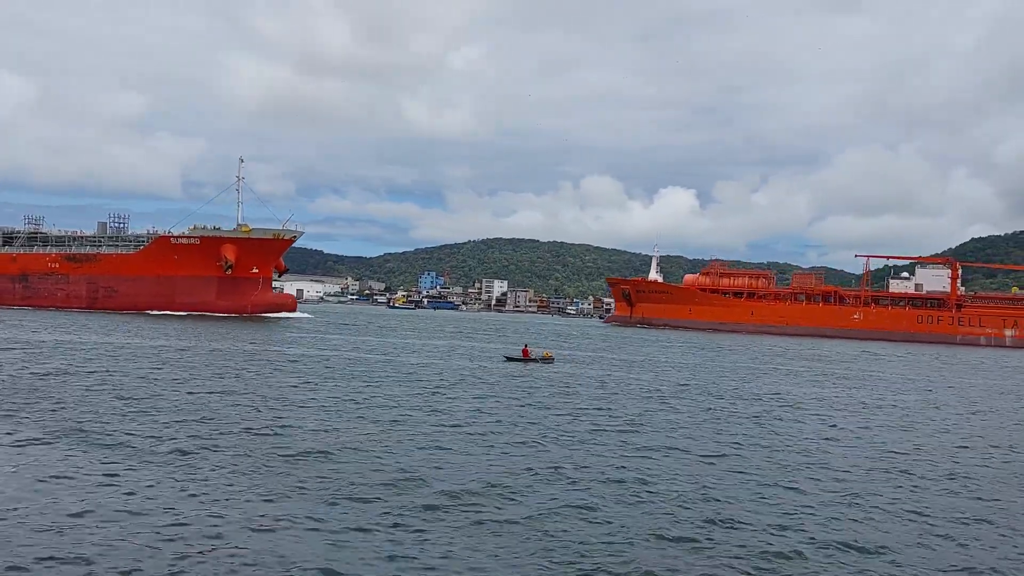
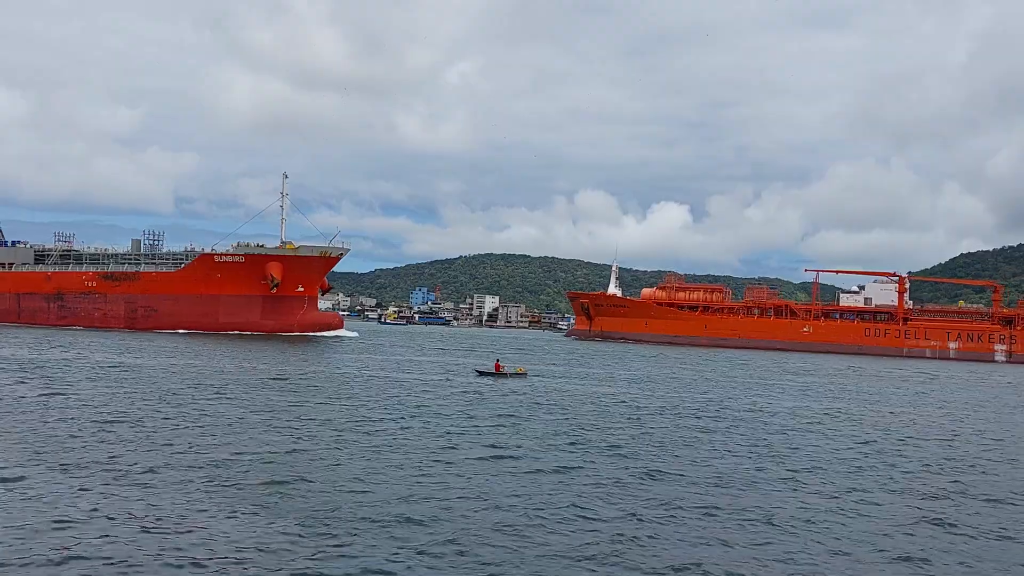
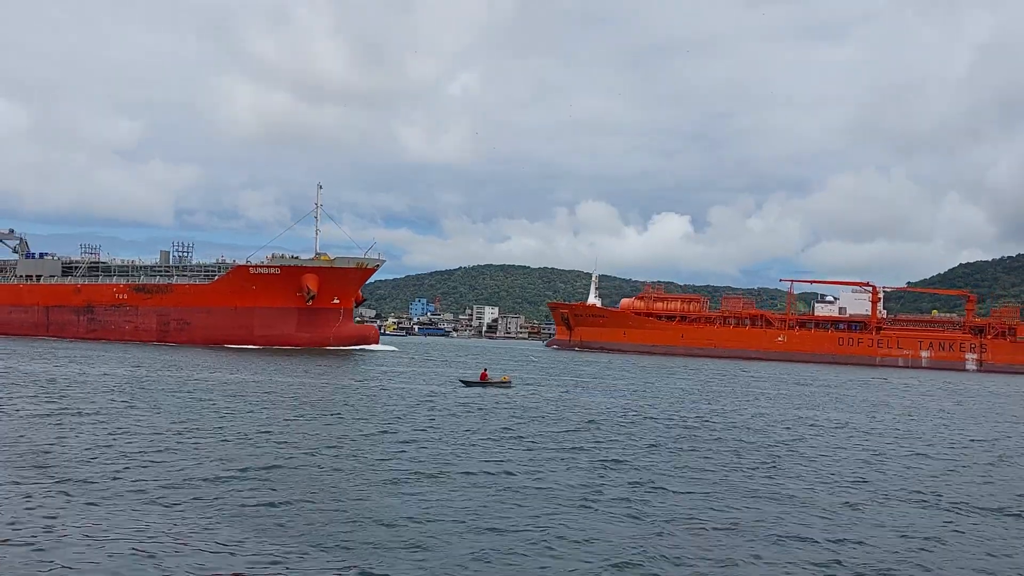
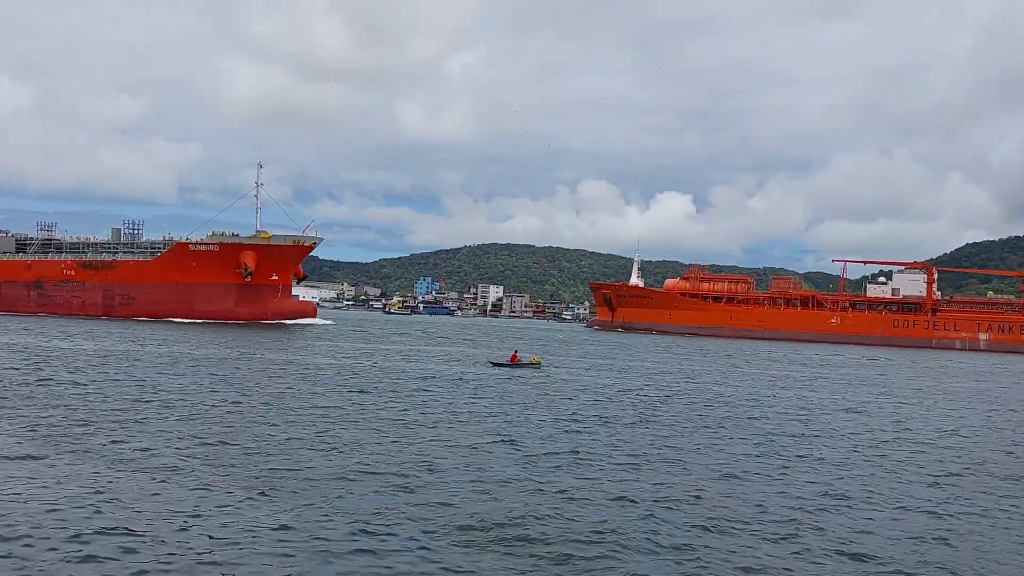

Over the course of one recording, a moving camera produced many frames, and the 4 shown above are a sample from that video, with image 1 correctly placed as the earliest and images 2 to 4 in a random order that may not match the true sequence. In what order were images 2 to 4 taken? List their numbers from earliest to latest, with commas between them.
4, 2, 3
